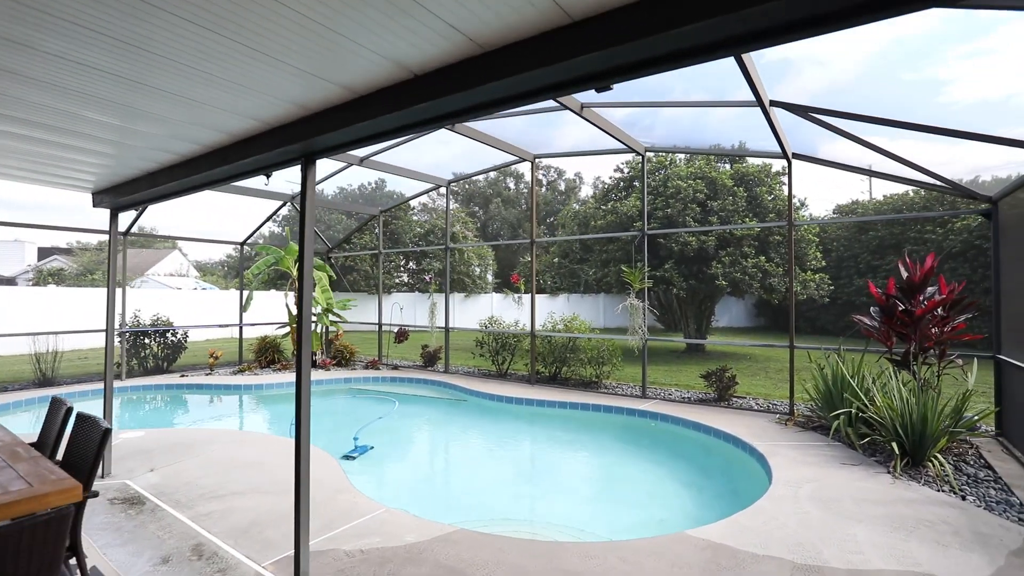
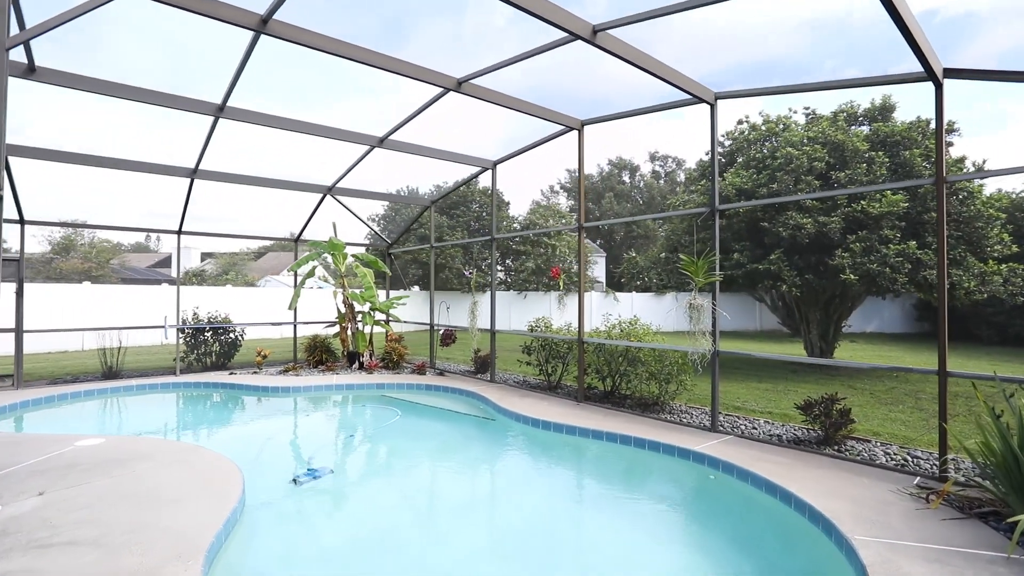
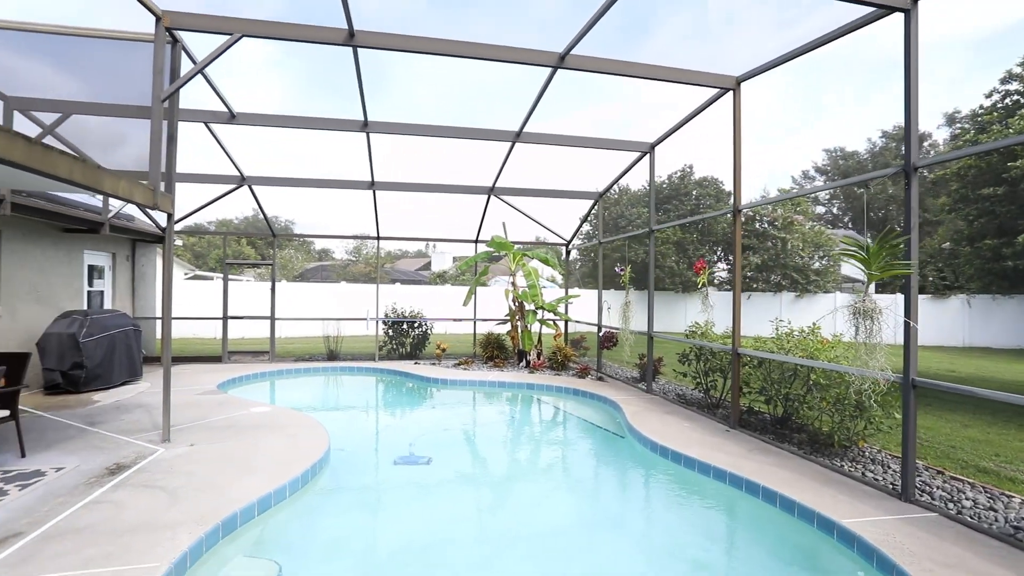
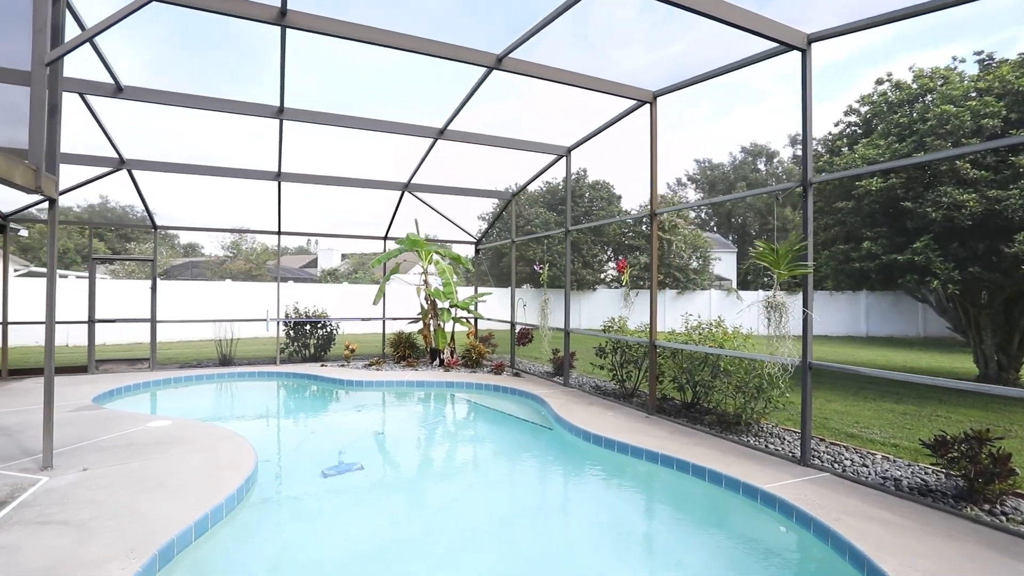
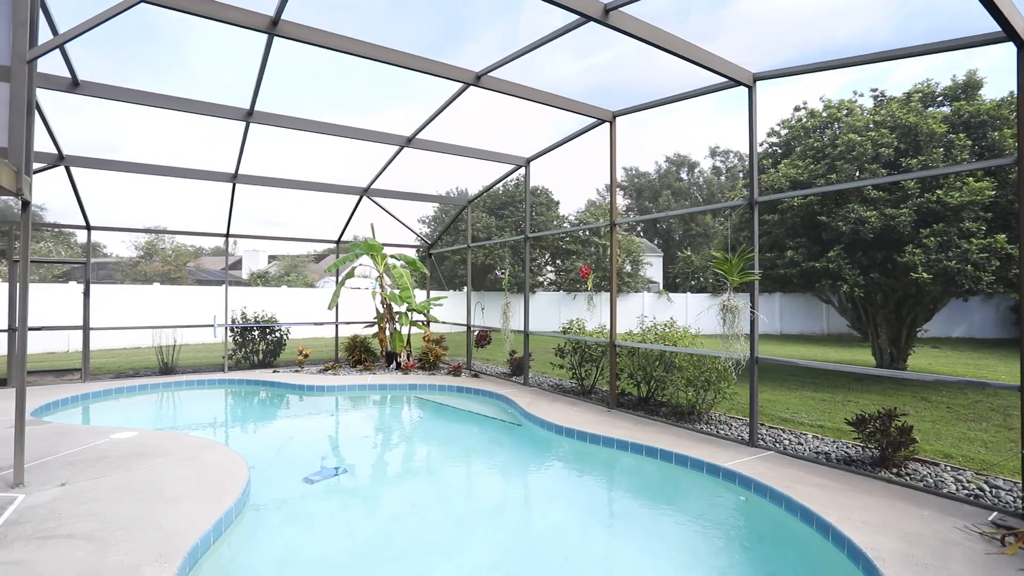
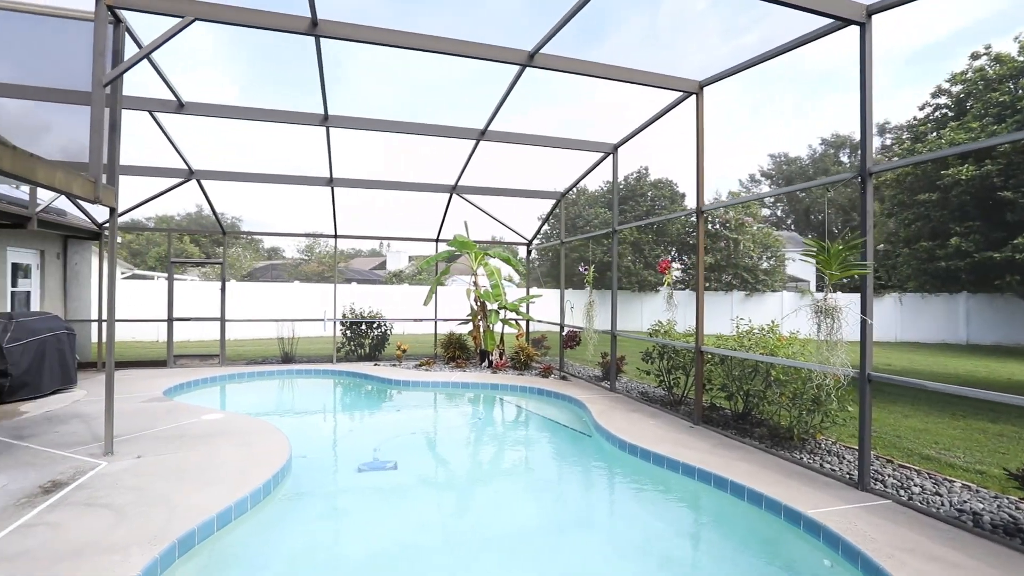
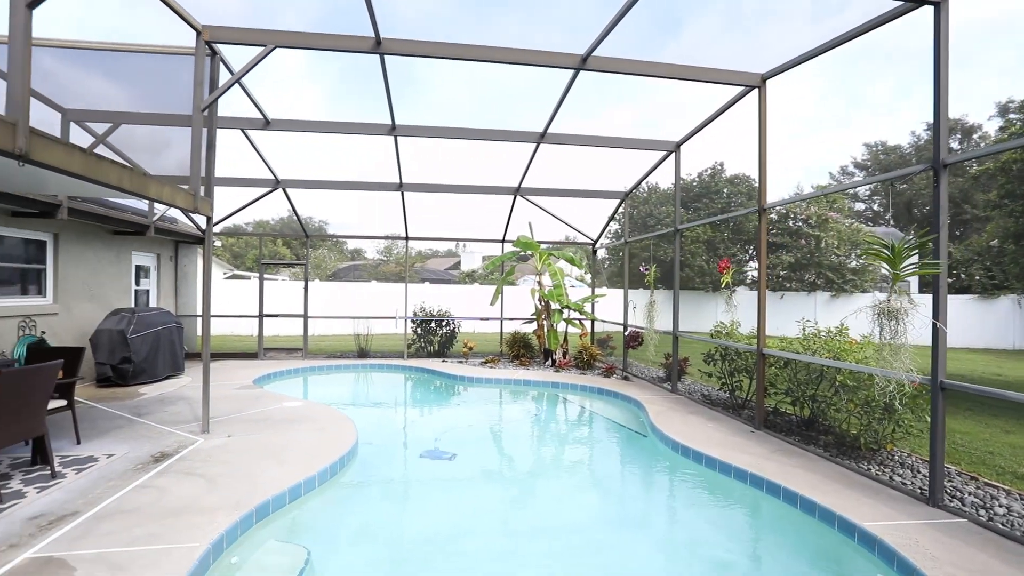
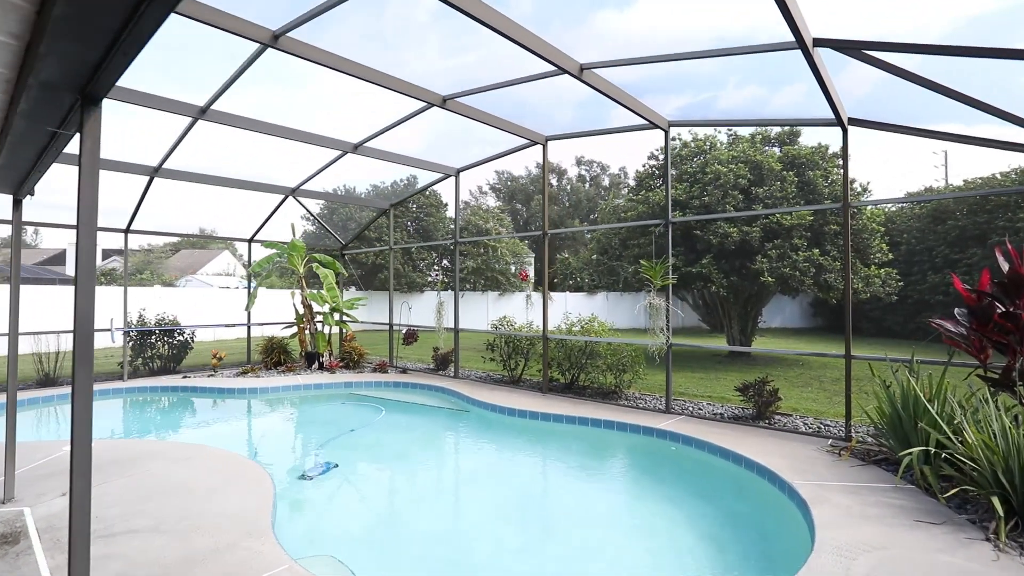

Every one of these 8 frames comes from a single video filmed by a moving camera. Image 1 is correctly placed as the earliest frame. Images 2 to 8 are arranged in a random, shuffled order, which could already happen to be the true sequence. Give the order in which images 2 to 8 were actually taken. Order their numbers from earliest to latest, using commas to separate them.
8, 2, 5, 4, 6, 3, 7
